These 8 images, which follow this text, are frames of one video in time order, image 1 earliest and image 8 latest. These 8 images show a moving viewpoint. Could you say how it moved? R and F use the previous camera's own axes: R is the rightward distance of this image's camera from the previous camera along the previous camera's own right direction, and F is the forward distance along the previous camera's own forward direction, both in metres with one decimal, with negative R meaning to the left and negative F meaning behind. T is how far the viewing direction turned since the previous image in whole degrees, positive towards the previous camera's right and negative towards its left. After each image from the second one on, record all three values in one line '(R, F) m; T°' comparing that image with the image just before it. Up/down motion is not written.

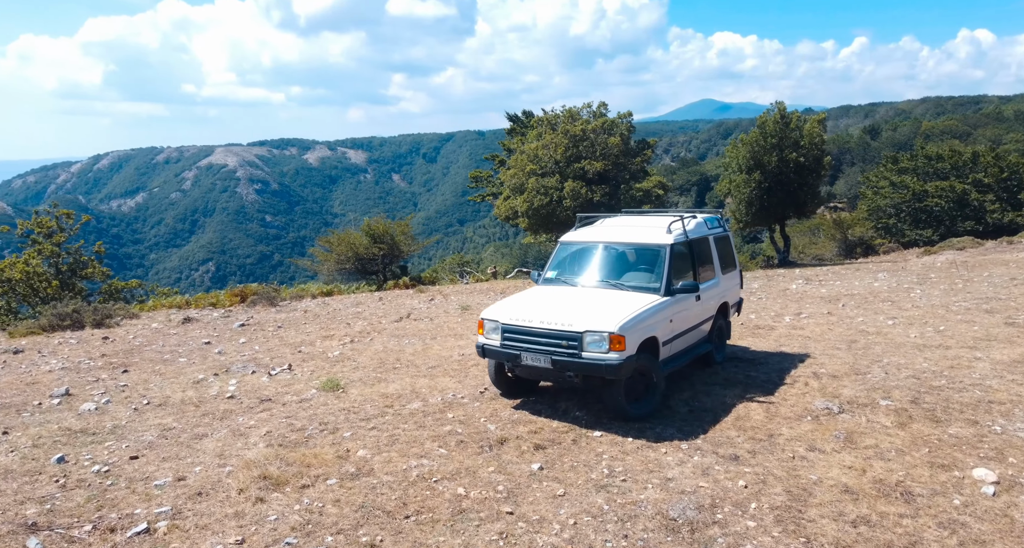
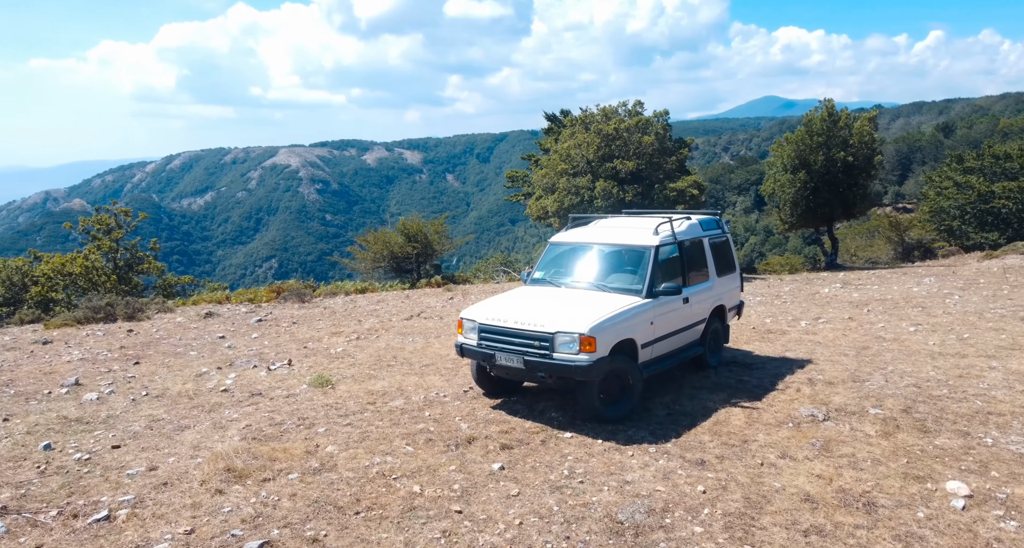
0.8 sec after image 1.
(+0.6, 0.0) m; -3°
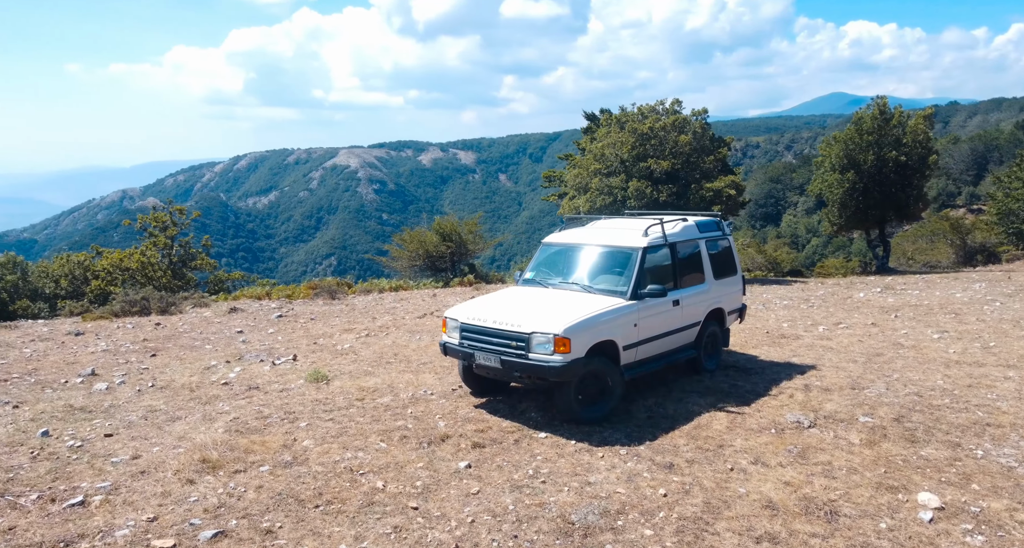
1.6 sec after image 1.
(+0.6, 0.0) m; -3°
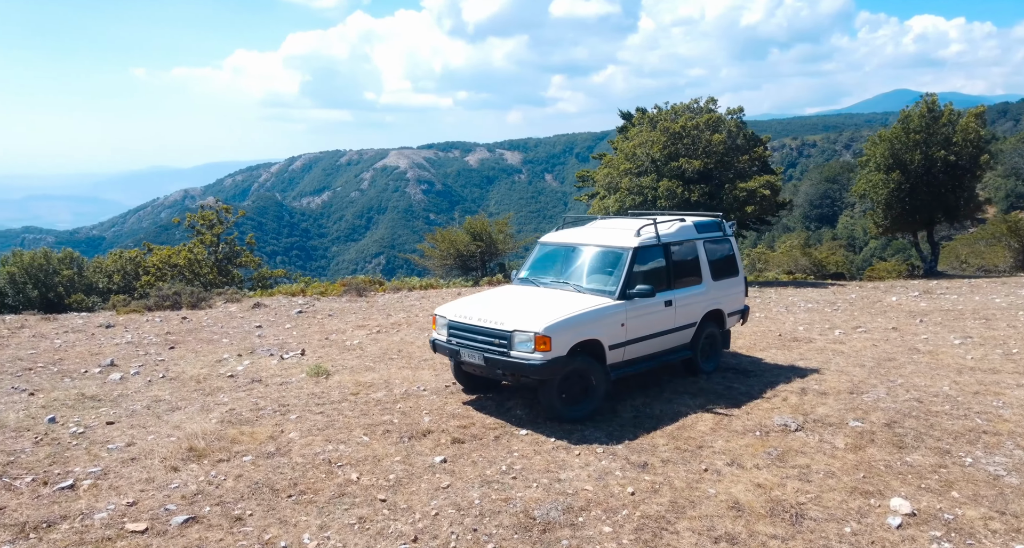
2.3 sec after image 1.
(+0.5, 0.0) m; -3°
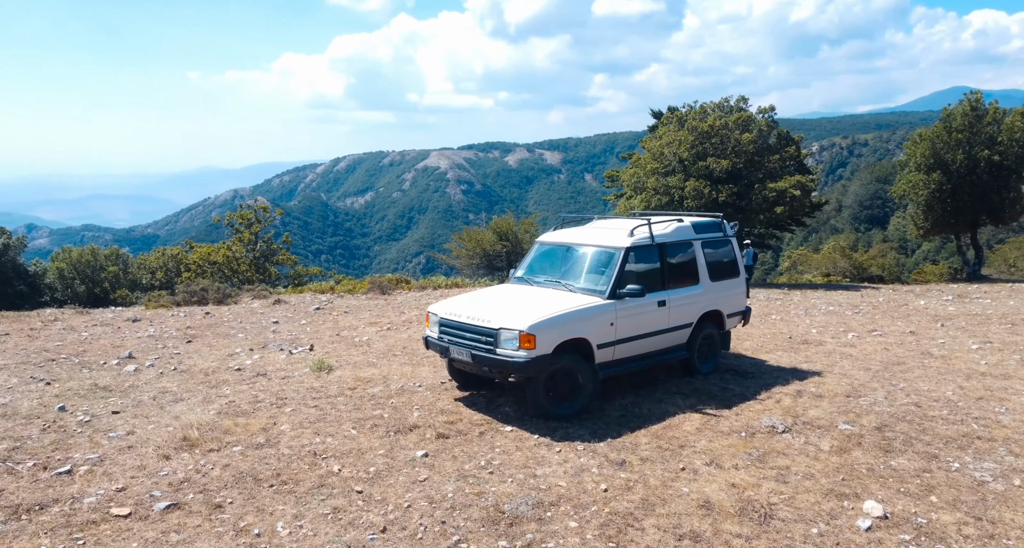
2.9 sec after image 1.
(+0.4, -0.1) m; -3°
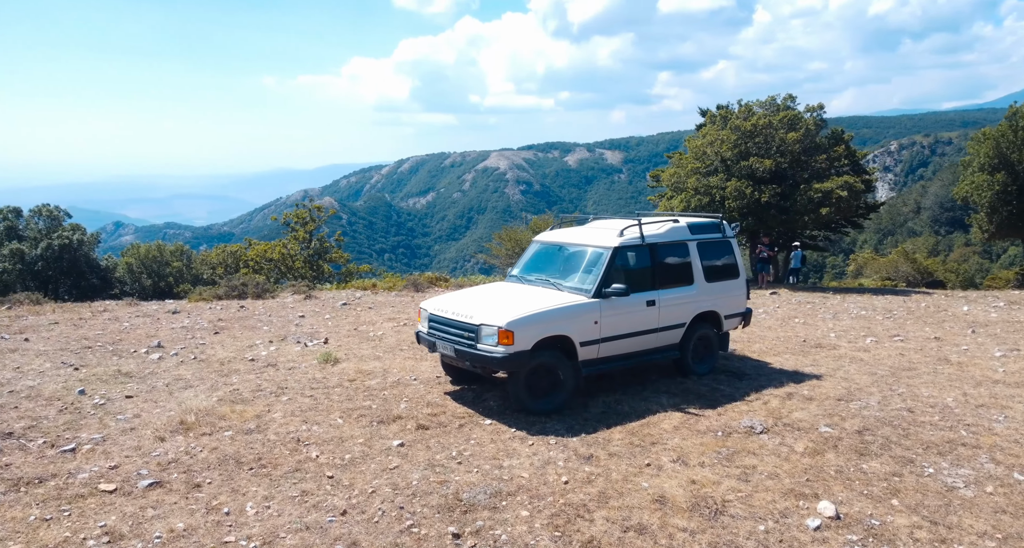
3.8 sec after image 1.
(+0.6, -0.2) m; -4°
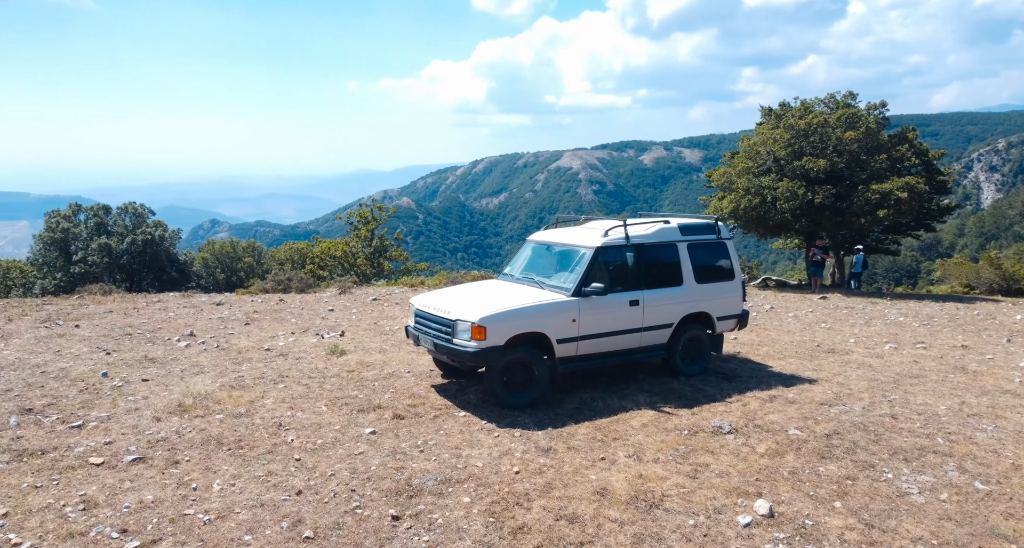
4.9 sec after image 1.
(+0.8, -0.2) m; -5°
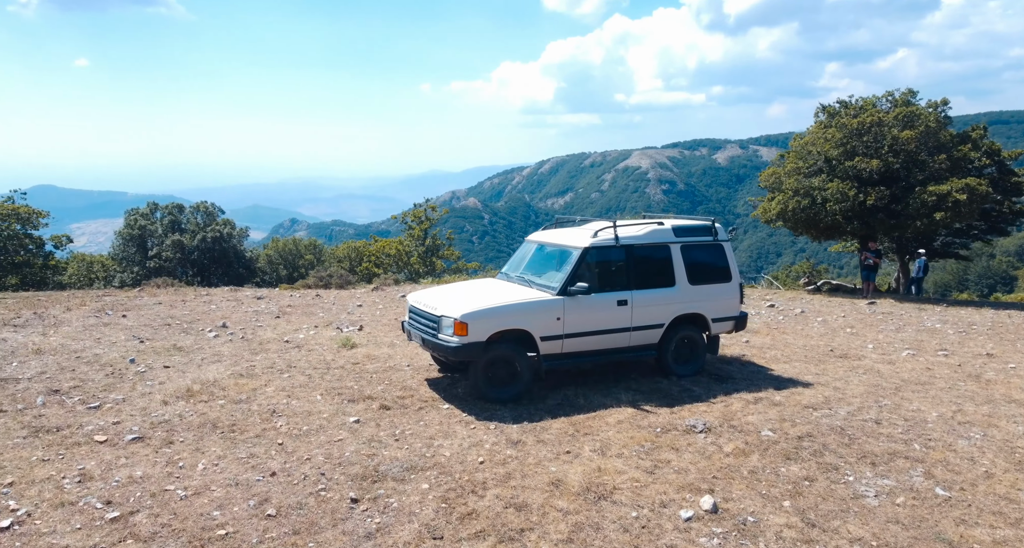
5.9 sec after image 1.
(+0.7, -0.2) m; -4°
